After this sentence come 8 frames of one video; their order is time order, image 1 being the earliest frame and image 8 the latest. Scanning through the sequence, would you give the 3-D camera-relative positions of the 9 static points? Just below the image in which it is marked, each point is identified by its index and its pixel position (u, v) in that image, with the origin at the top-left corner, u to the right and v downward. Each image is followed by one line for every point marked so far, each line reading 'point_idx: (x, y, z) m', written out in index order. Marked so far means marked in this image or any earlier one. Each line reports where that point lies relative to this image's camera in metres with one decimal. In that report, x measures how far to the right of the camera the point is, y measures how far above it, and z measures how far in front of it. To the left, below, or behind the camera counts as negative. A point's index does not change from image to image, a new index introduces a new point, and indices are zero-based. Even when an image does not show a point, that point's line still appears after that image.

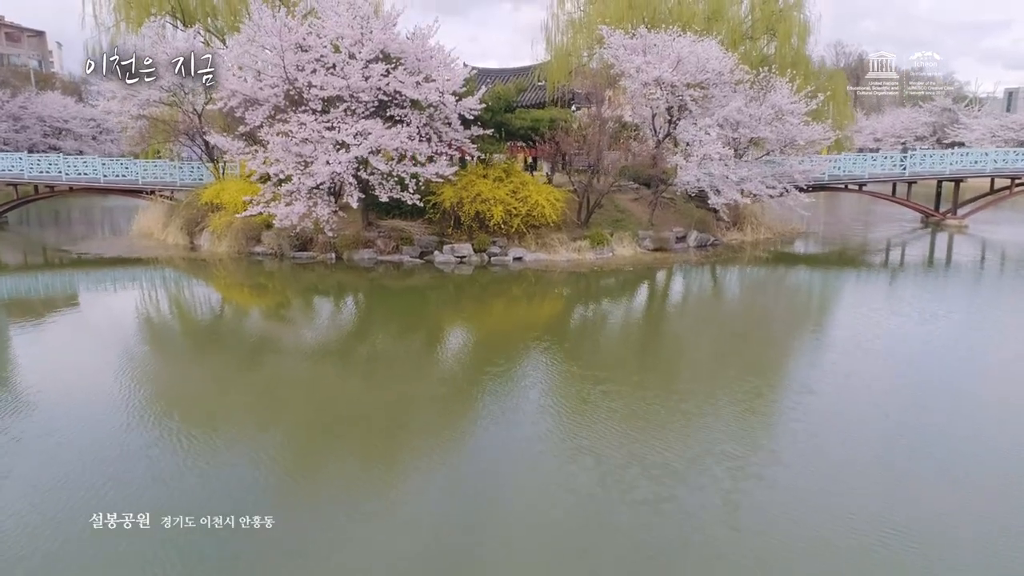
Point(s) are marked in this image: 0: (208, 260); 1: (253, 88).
0: (-6.0, +0.6, +14.4) m
1: (-4.1, +3.1, +11.5) m
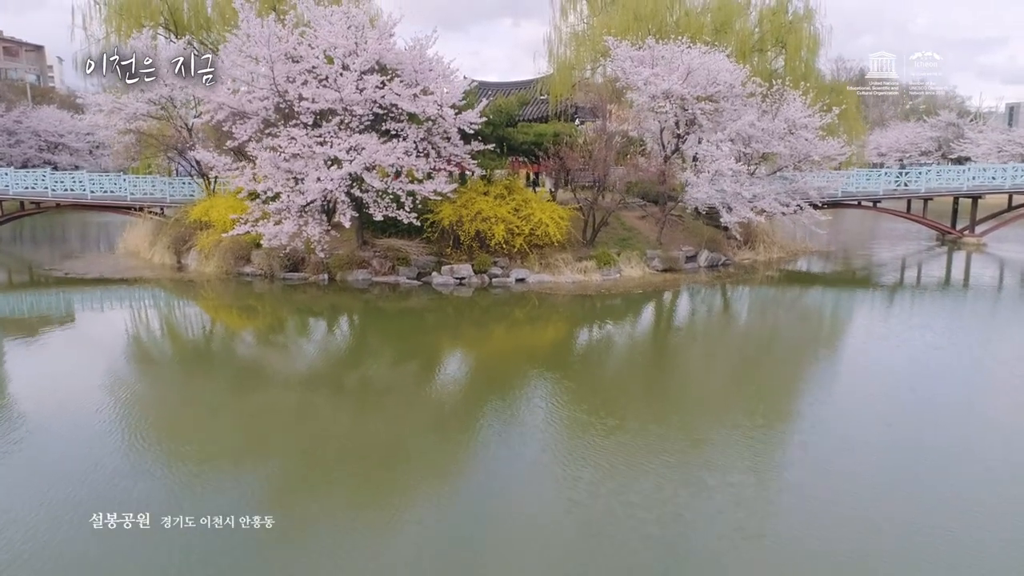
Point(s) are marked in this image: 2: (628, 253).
0: (-5.9, +0.2, +13.7) m
1: (-4.0, +2.8, +10.9) m
2: (+2.2, +0.7, +13.8) m
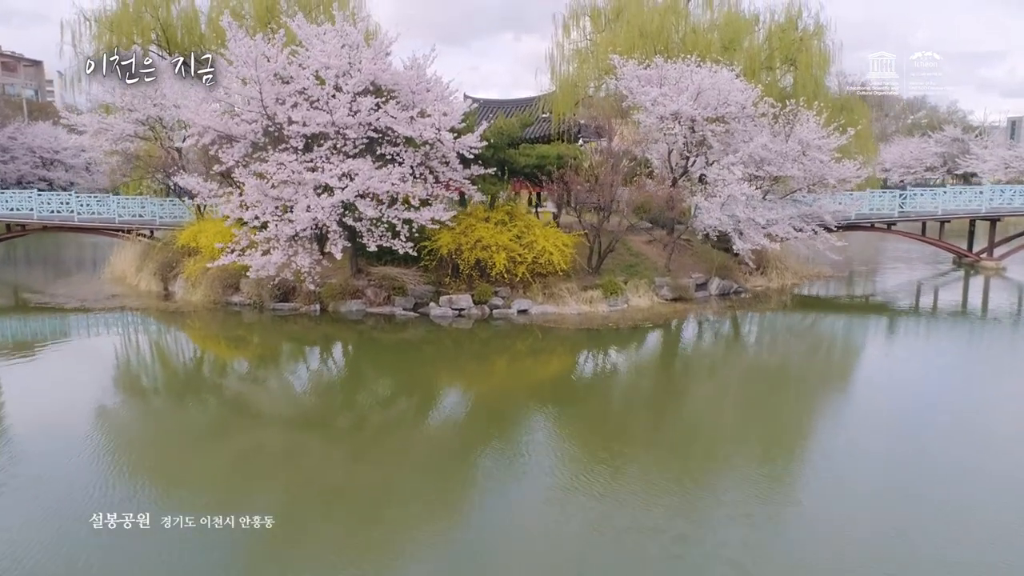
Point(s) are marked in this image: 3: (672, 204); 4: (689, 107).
0: (-5.9, -0.3, +13.1) m
1: (-4.0, +2.3, +10.3) m
2: (+2.2, +0.1, +13.1) m
3: (+2.8, +1.5, +13.0) m
4: (+3.1, +3.1, +12.7) m
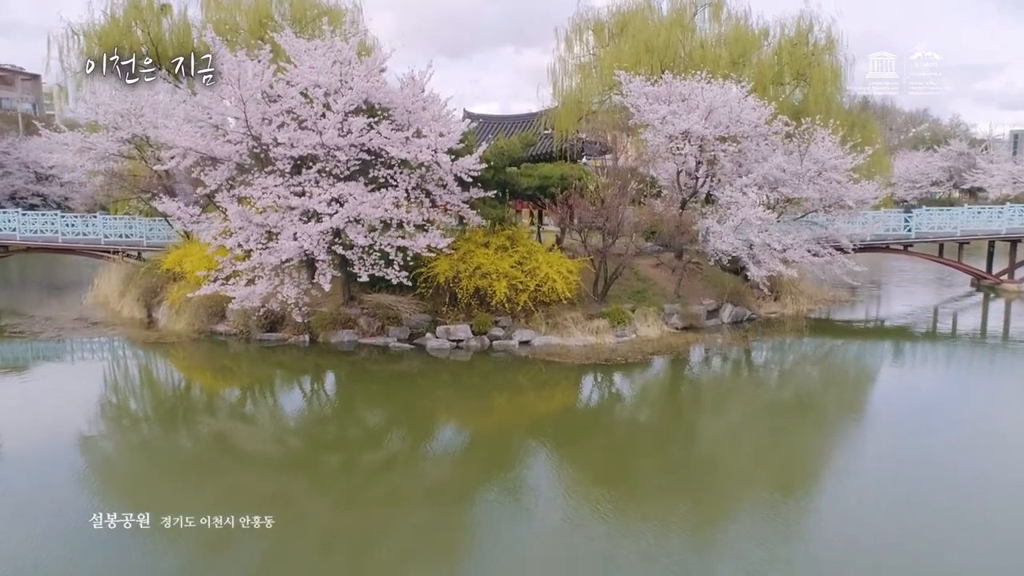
0: (-5.9, -0.8, +12.4) m
1: (-4.0, +1.9, +9.7) m
2: (+2.2, -0.3, +12.5) m
3: (+2.9, +1.0, +12.4) m
4: (+3.1, +2.6, +12.0) m
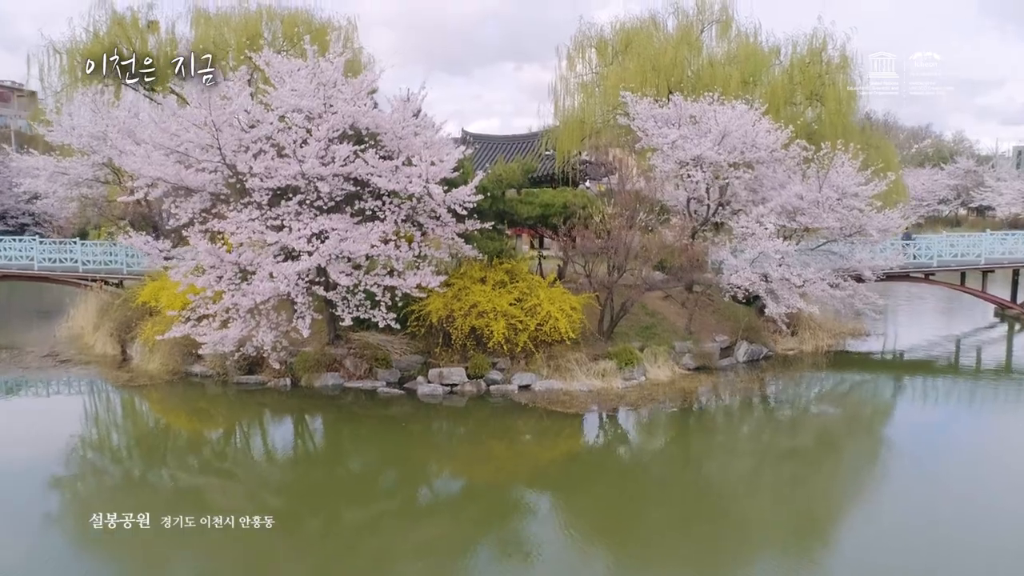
0: (-5.9, -1.3, +11.5) m
1: (-4.0, +1.4, +8.8) m
2: (+2.2, -0.9, +11.6) m
3: (+2.8, +0.4, +11.5) m
4: (+3.1, +2.1, +11.2) m
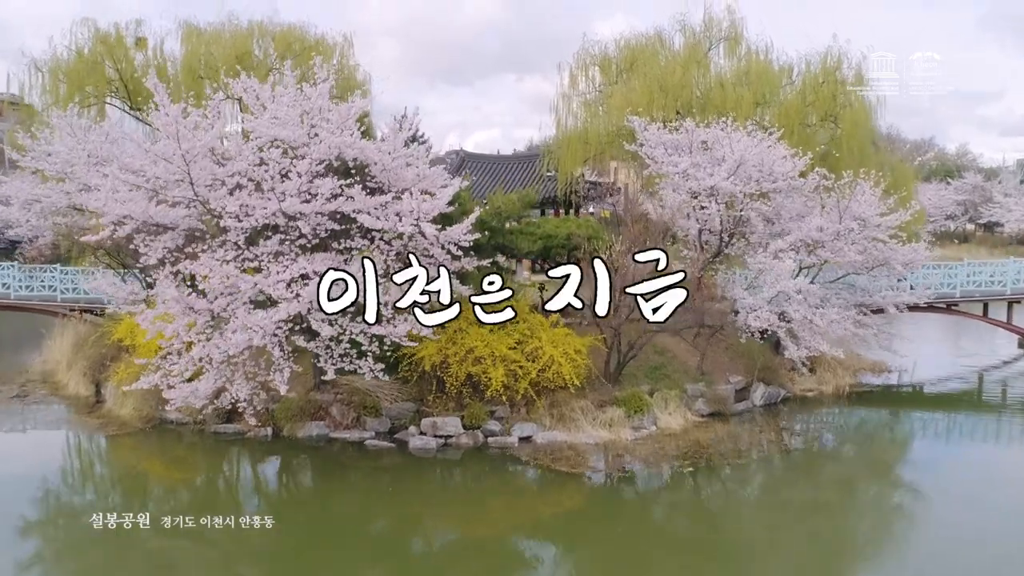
0: (-5.9, -1.9, +10.8) m
1: (-4.0, +0.9, +8.1) m
2: (+2.2, -1.5, +10.8) m
3: (+2.8, -0.1, +10.7) m
4: (+3.1, +1.5, +10.4) m
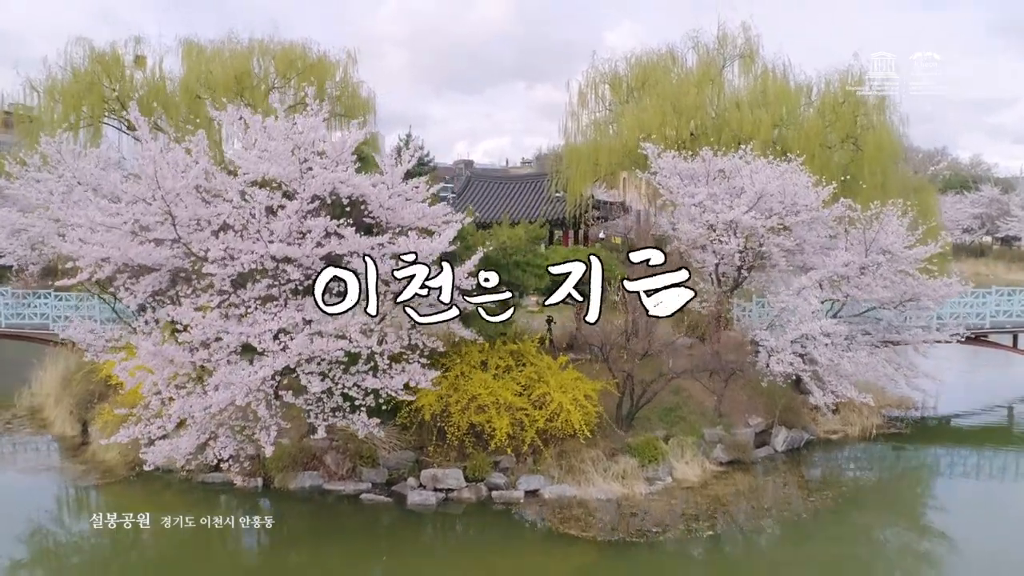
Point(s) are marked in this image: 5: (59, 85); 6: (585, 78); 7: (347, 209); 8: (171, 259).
0: (-5.8, -2.4, +10.2) m
1: (-3.9, +0.4, +7.5) m
2: (+2.3, -2.0, +10.2) m
3: (+2.9, -0.7, +10.1) m
4: (+3.1, +1.0, +9.8) m
5: (-8.9, +3.9, +14.3) m
6: (+1.6, +4.5, +15.7) m
7: (-1.8, +0.9, +8.2) m
8: (-3.6, +0.3, +7.8) m
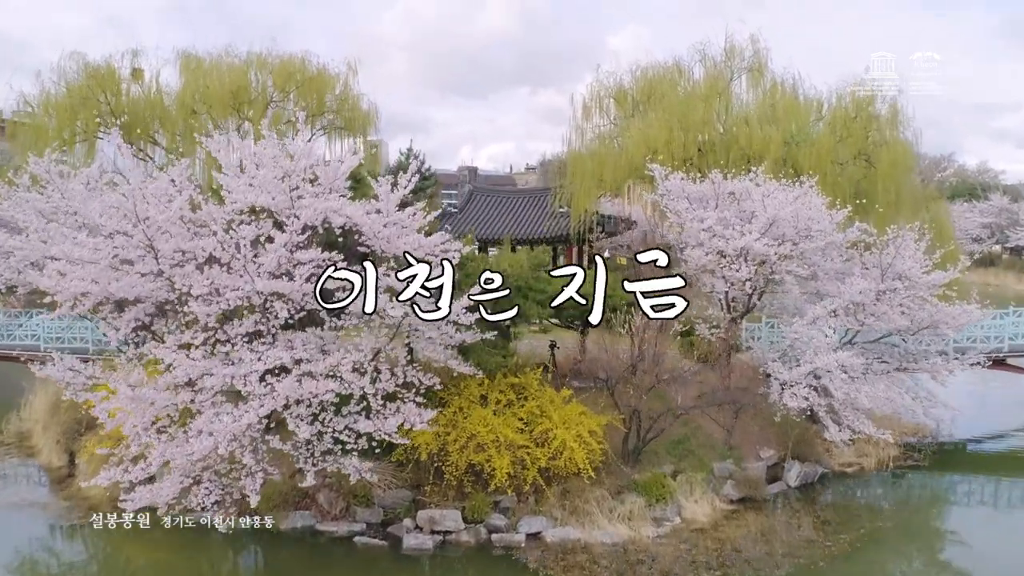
0: (-5.8, -2.8, +9.8) m
1: (-3.9, 0.0, +7.2) m
2: (+2.3, -2.4, +9.7) m
3: (+3.0, -1.0, +9.7) m
4: (+3.2, +0.6, +9.4) m
5: (-8.9, +3.5, +14.0) m
6: (+1.6, +4.0, +15.4) m
7: (-1.8, +0.5, +7.9) m
8: (-3.6, -0.1, +7.4) m
